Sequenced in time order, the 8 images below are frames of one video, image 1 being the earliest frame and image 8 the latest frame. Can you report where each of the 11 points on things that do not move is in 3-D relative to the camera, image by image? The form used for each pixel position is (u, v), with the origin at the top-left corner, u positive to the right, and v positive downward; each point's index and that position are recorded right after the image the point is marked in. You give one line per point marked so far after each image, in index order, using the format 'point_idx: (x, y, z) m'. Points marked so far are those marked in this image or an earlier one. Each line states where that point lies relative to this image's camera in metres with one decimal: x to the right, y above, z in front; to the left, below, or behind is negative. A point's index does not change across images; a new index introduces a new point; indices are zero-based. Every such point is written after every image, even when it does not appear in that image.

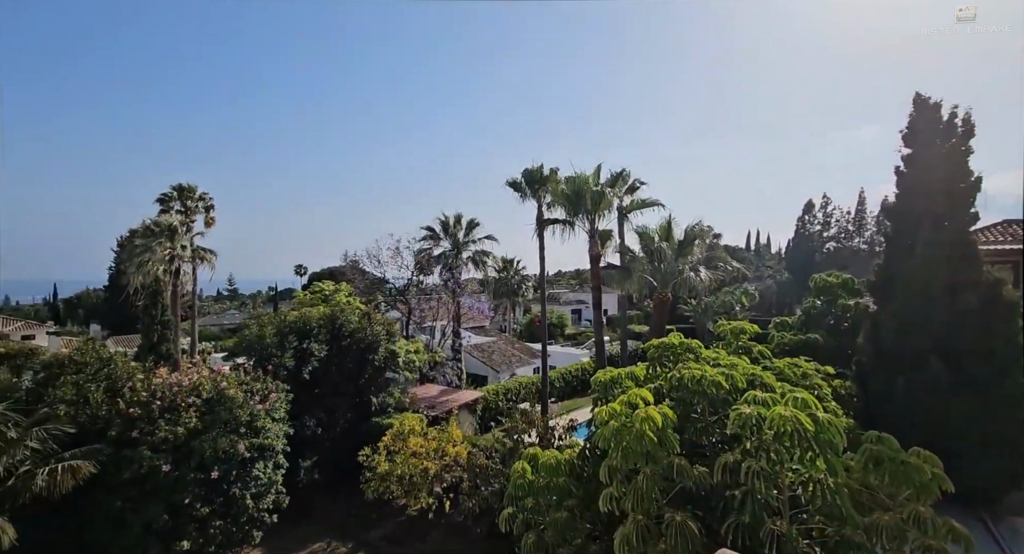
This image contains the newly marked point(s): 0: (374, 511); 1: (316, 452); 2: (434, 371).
0: (-2.9, -5.0, +11.1) m
1: (-4.3, -3.9, +11.6) m
2: (-2.1, -2.6, +14.2) m
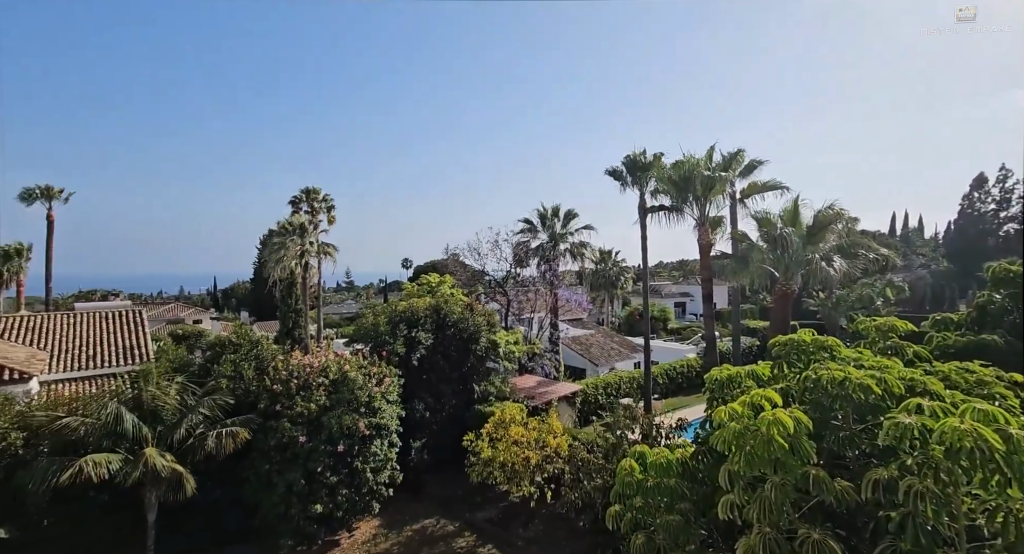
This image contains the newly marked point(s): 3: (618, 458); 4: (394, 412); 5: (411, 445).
0: (-0.7, -4.8, +11.5) m
1: (-2.1, -3.7, +12.2) m
2: (+0.6, -2.3, +14.4) m
3: (+1.3, -2.2, +6.4) m
4: (-2.5, -2.8, +11.1) m
5: (-2.3, -3.8, +11.9) m
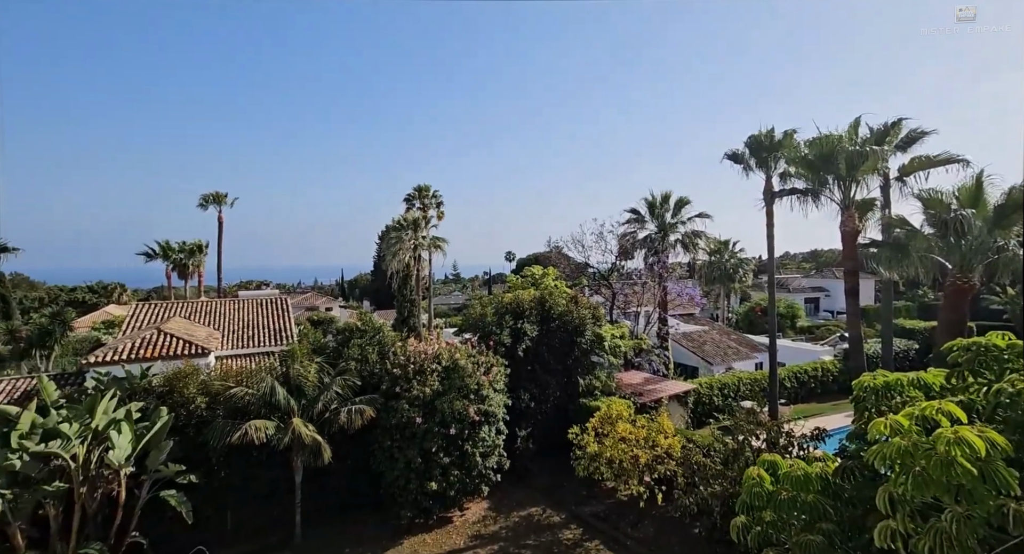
0: (+1.6, -4.6, +11.4) m
1: (+0.4, -3.5, +12.3) m
2: (+3.4, -2.1, +13.9) m
3: (+2.6, -2.1, +5.9) m
4: (-0.2, -2.6, +11.3) m
5: (+0.1, -3.6, +12.1) m
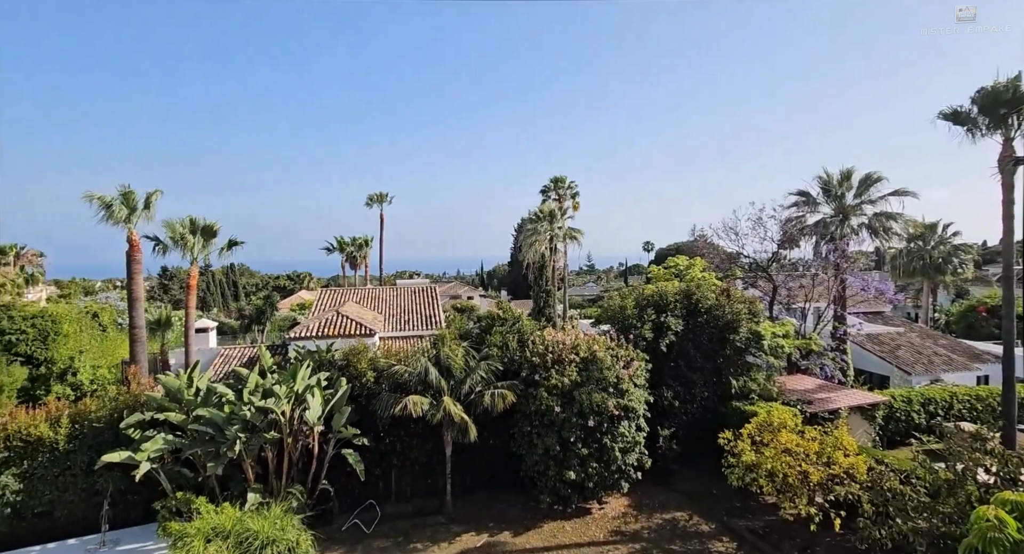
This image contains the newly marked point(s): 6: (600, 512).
0: (+4.5, -4.4, +10.4) m
1: (+3.6, -3.3, +11.6) m
2: (+7.0, -1.9, +12.3) m
3: (+4.1, -2.1, +4.8) m
4: (+2.7, -2.4, +10.7) m
5: (+3.2, -3.4, +11.4) m
6: (+1.8, -4.7, +10.4) m
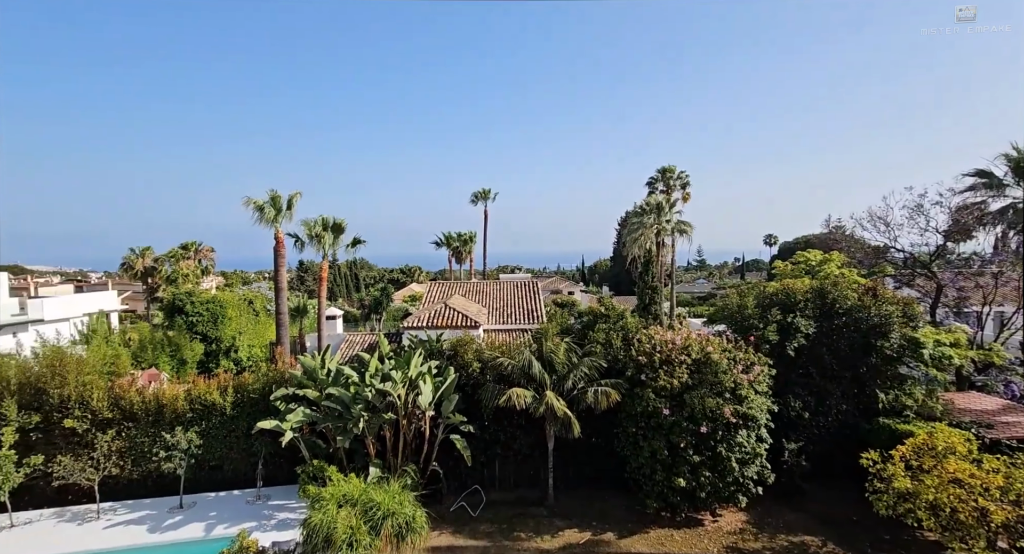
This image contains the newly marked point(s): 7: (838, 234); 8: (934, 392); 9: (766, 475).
0: (+6.5, -4.4, +9.0) m
1: (+5.9, -3.2, +10.4) m
2: (+9.3, -1.9, +10.4) m
3: (+5.0, -2.1, +3.6) m
4: (+4.8, -2.4, +9.7) m
5: (+5.4, -3.3, +10.3) m
6: (+3.8, -4.6, +9.6) m
7: (+8.2, +1.0, +13.1) m
8: (+8.0, -2.2, +10.0) m
9: (+4.8, -3.7, +9.7) m
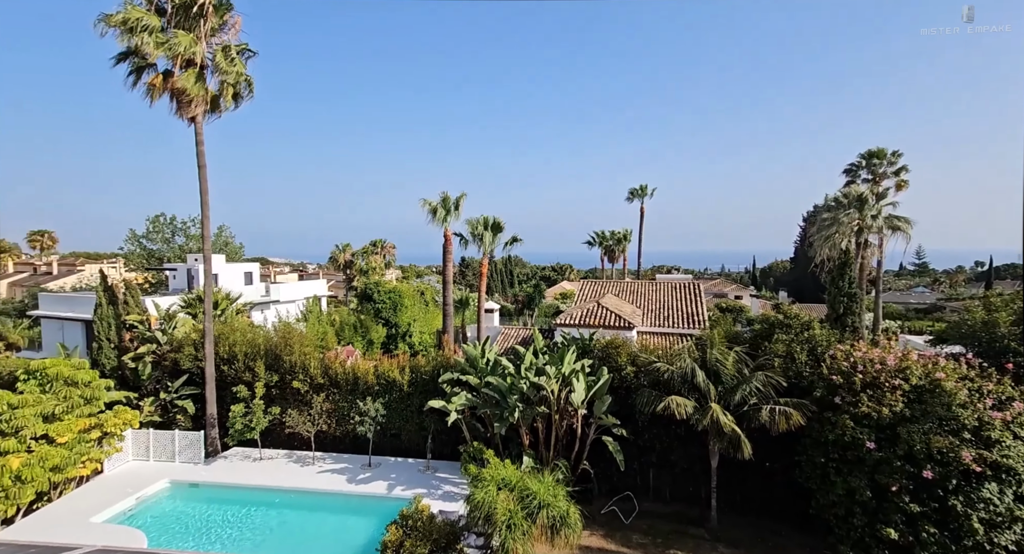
0: (+8.8, -4.6, +5.9) m
1: (+8.7, -3.4, +7.4) m
2: (+12.0, -2.2, +6.4) m
3: (+6.0, -2.2, +1.2) m
4: (+7.5, -2.5, +7.0) m
5: (+8.2, -3.5, +7.4) m
6: (+6.4, -4.8, +7.2) m
7: (+11.8, +0.8, +9.3) m
8: (+10.7, -2.4, +6.4) m
9: (+7.5, -3.9, +7.1) m
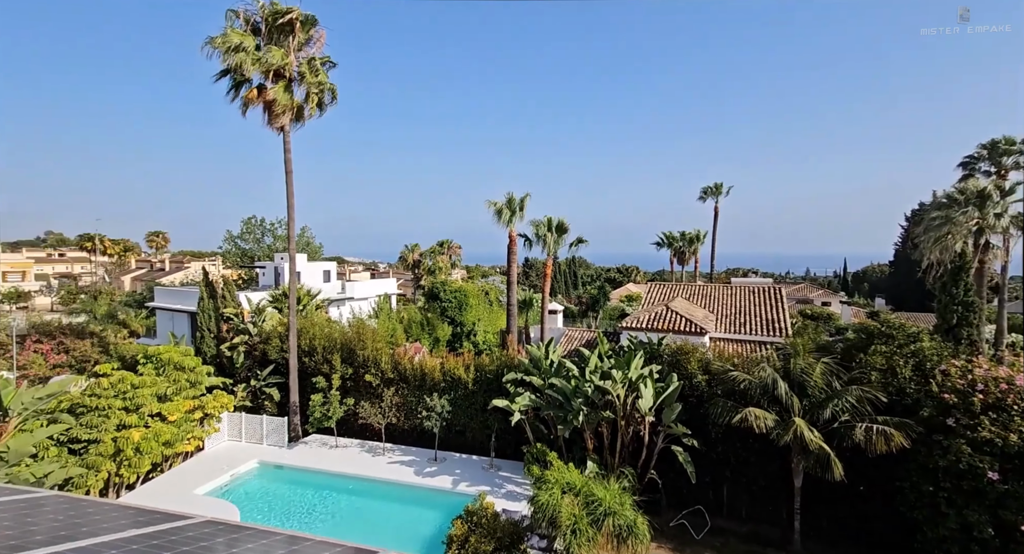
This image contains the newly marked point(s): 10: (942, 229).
0: (+9.6, -4.7, +4.3) m
1: (+9.6, -3.6, +5.7) m
2: (+12.8, -2.3, +4.4) m
3: (+6.2, -2.3, -0.1) m
4: (+8.4, -2.7, +5.5) m
5: (+9.2, -3.6, +5.8) m
6: (+7.3, -4.9, +5.8) m
7: (+13.0, +0.6, +7.2) m
8: (+11.5, -2.6, +4.5) m
9: (+8.4, -4.0, +5.6) m
10: (+14.9, +1.7, +17.4) m
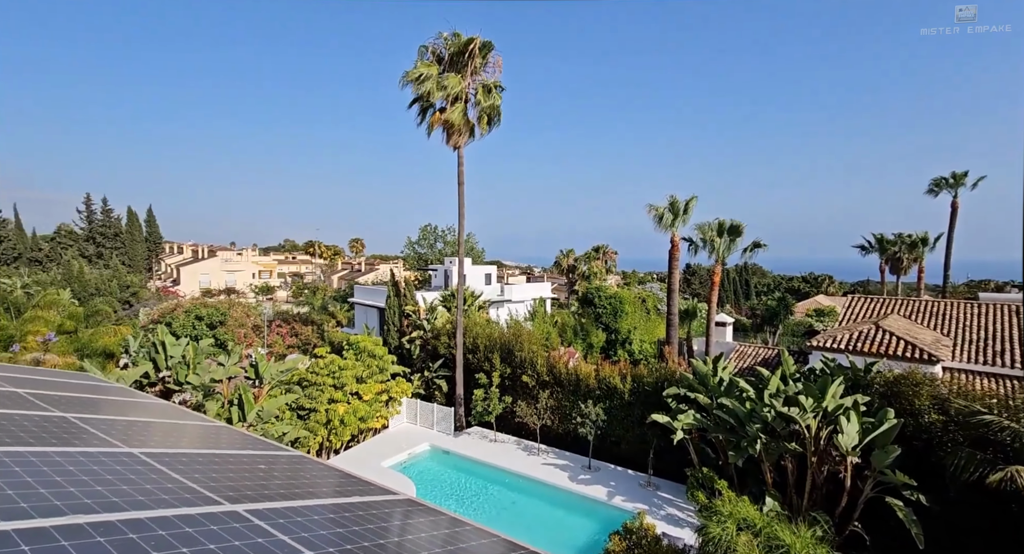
0: (+10.7, -5.0, -1.2) m
1: (+11.2, -3.8, +0.2) m
2: (+13.9, -2.7, -2.0) m
3: (+6.3, -2.4, -4.4) m
4: (+10.0, -2.9, +0.4) m
5: (+10.8, -3.9, +0.4) m
6: (+9.0, -5.1, +1.0) m
7: (+15.0, +0.3, +0.7) m
8: (+12.7, -2.9, -1.5) m
9: (+10.0, -4.3, +0.4) m
10: (+19.7, +1.2, +9.9) m
